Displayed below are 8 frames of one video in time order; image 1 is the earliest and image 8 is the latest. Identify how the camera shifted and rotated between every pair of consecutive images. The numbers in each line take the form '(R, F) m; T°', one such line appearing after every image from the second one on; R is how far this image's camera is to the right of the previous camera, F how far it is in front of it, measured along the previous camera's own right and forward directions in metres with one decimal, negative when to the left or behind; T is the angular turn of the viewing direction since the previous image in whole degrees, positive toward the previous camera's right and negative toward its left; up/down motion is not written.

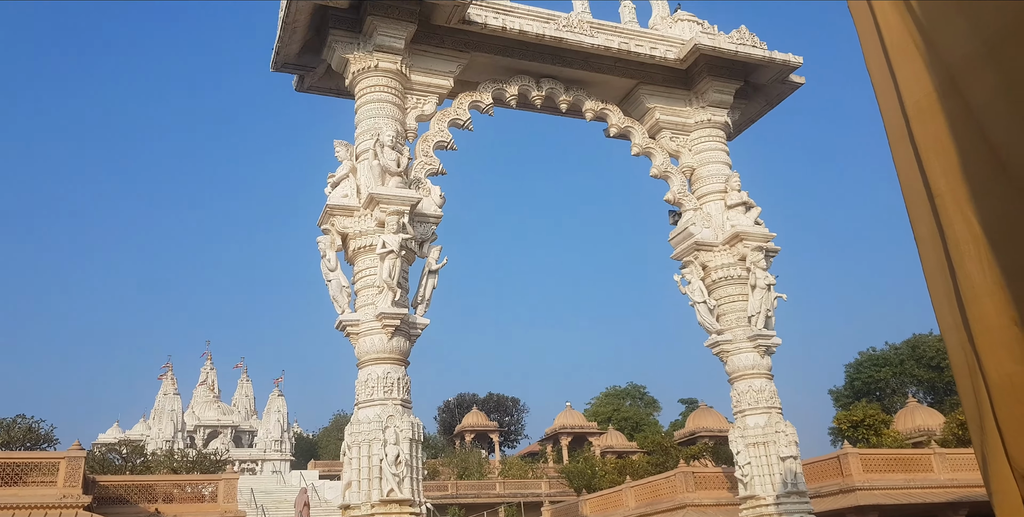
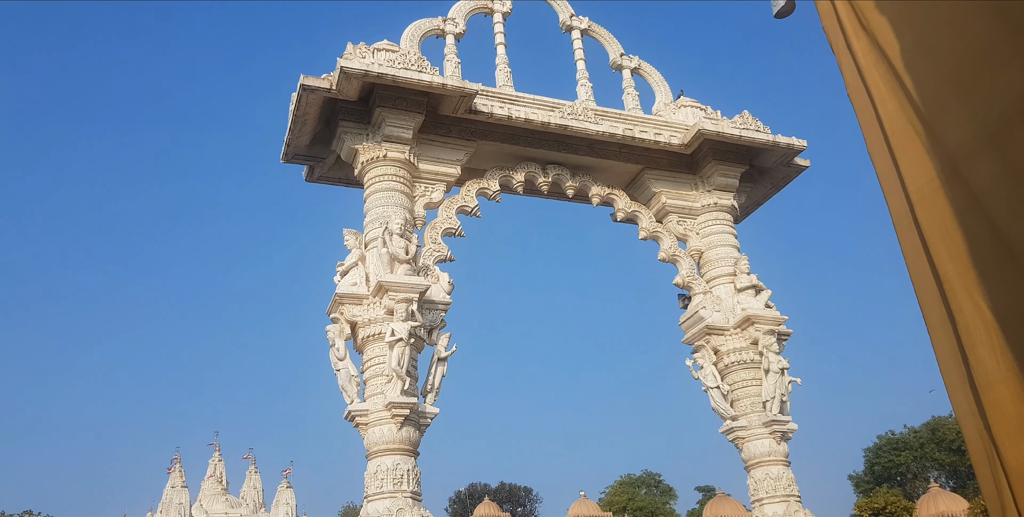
(0.0, 0.0) m; -1°
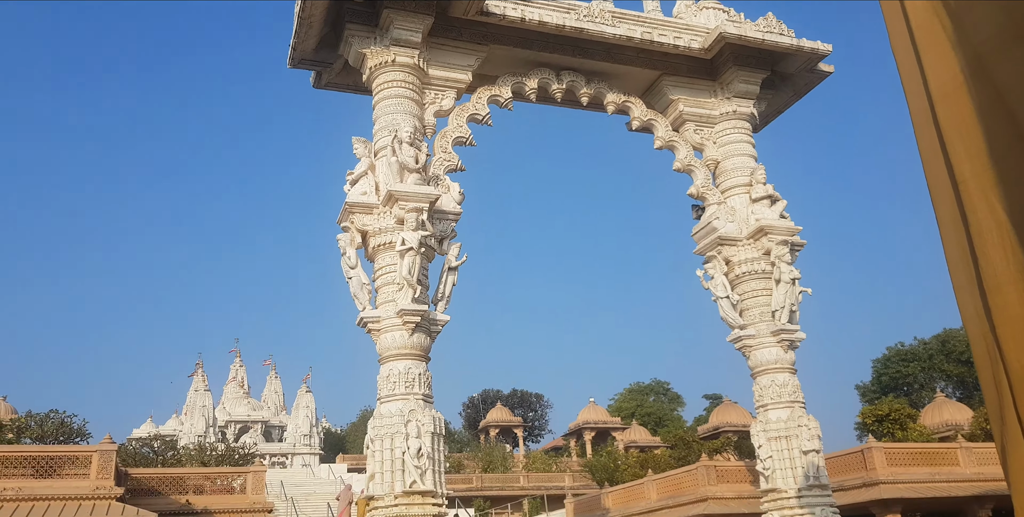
(0.0, 0.0) m; -1°
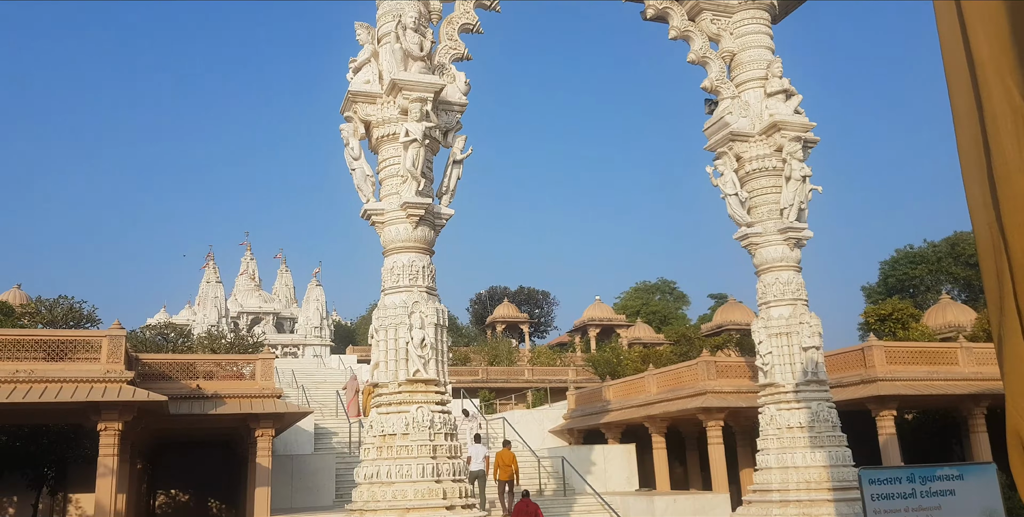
(+0.1, +0.1) m; -1°
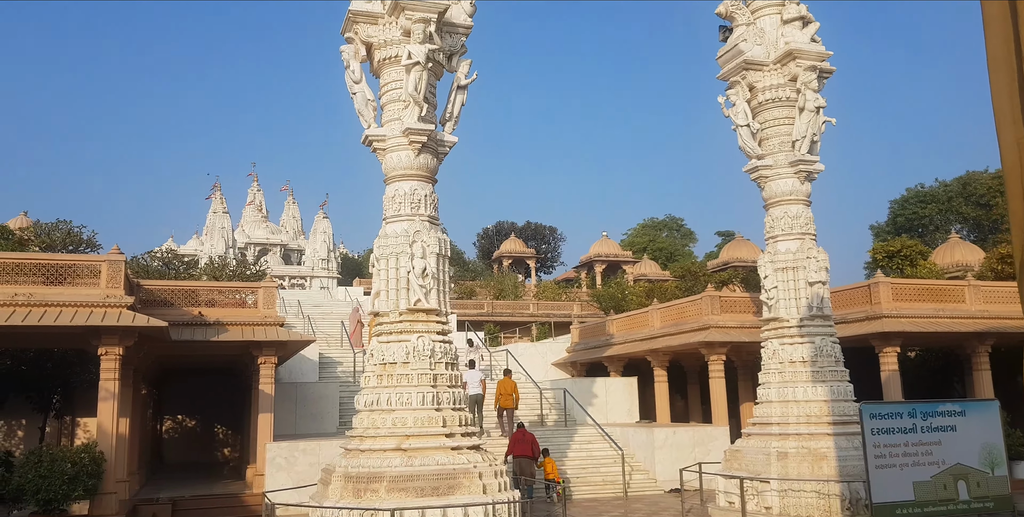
(+0.1, +0.1) m; -1°
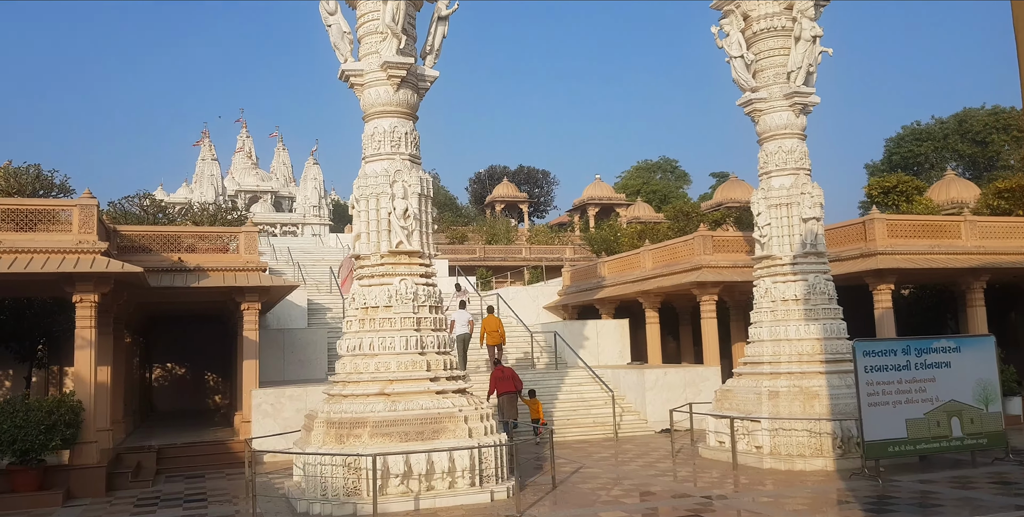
(+0.1, +0.3) m; 0°
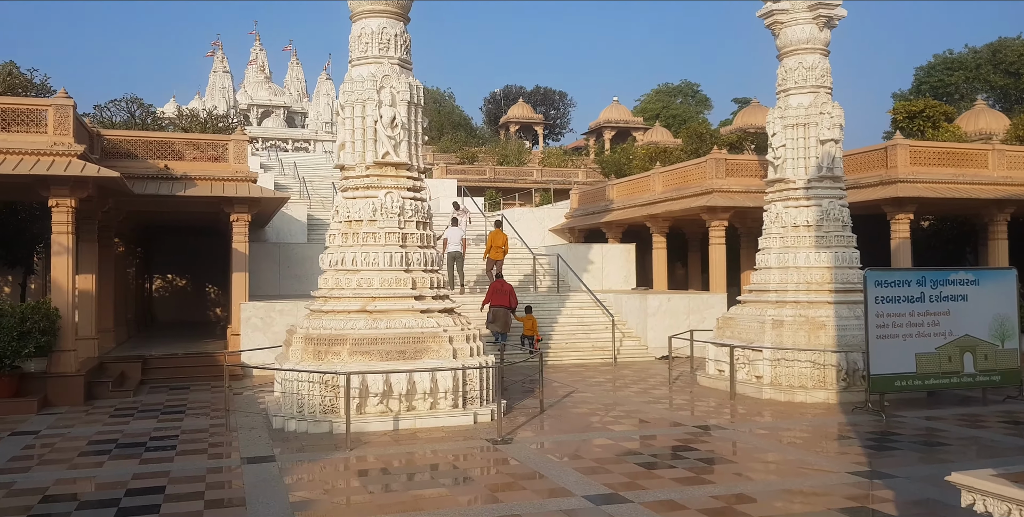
(+0.2, +0.5) m; -1°
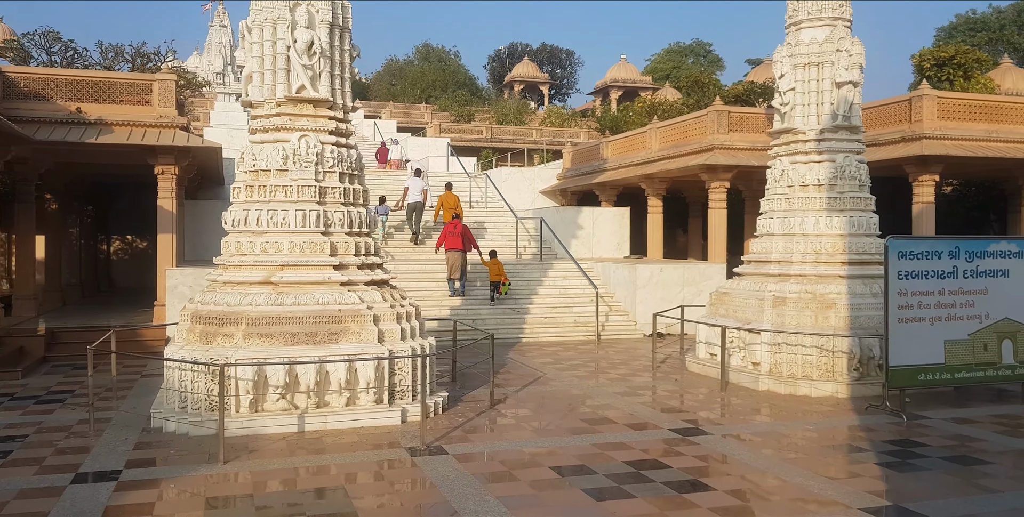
(+0.5, +1.3) m; -1°
